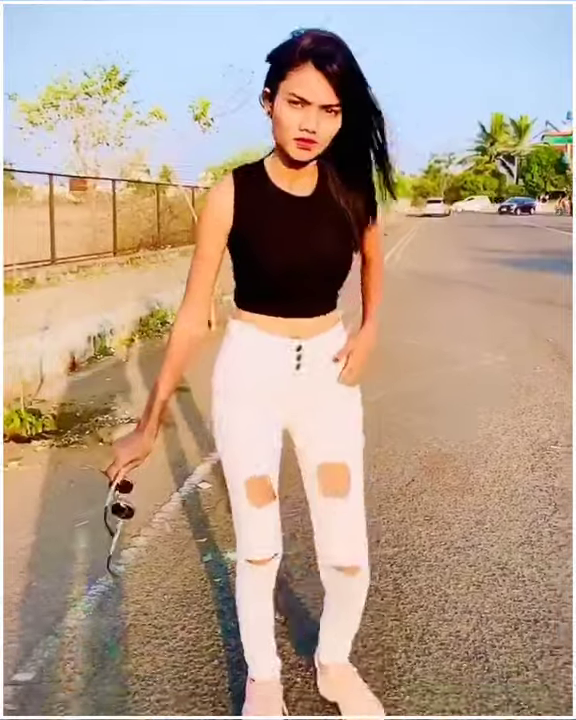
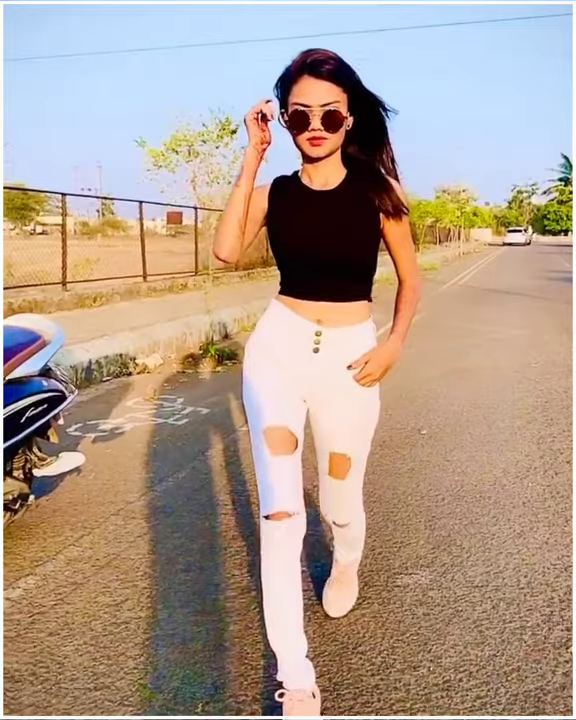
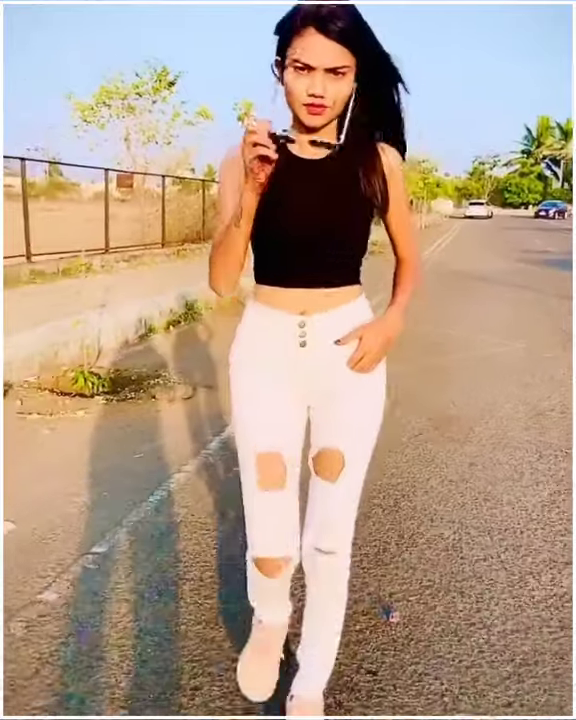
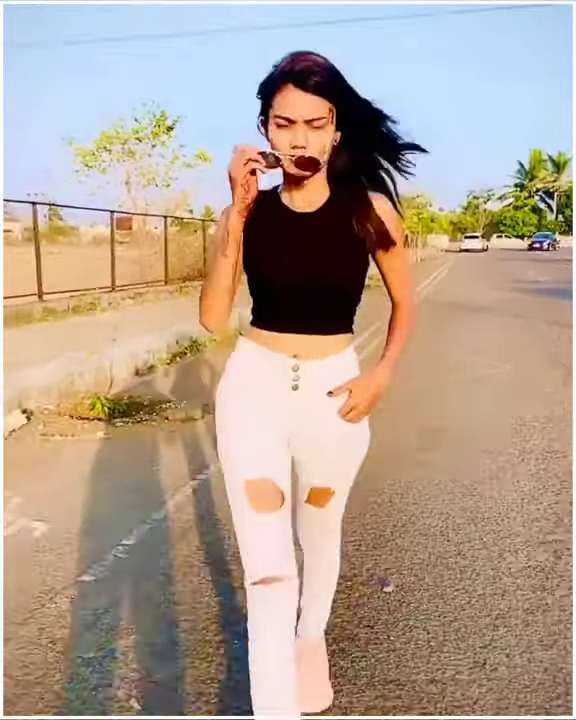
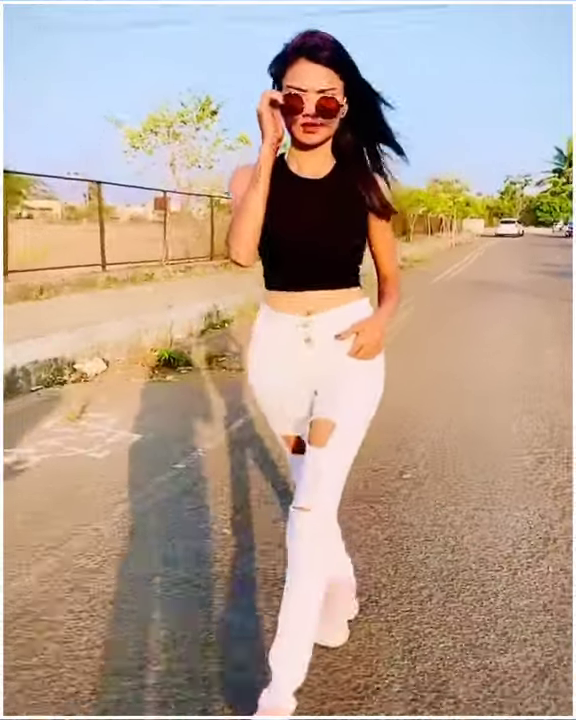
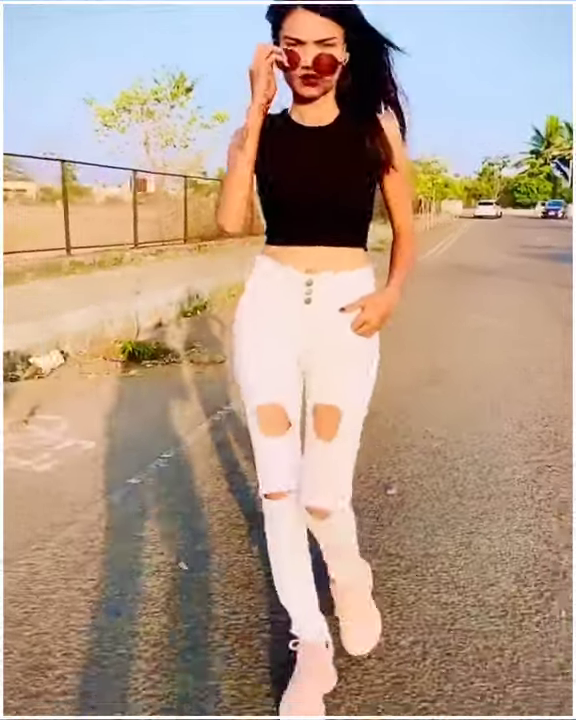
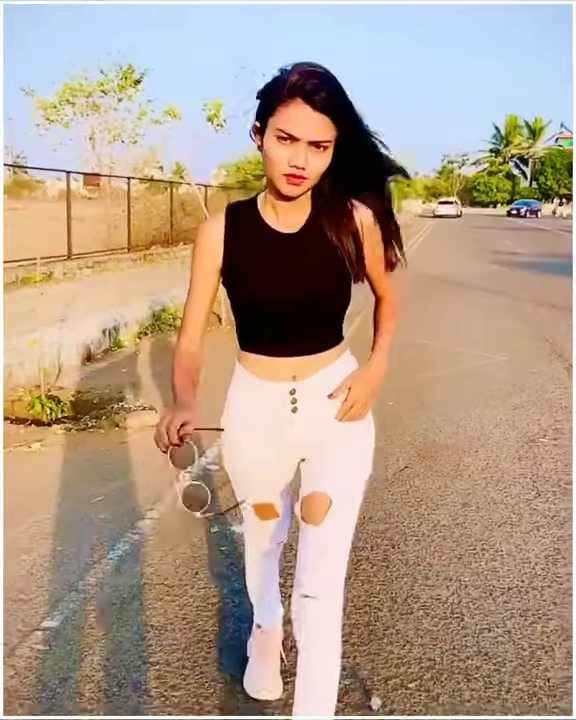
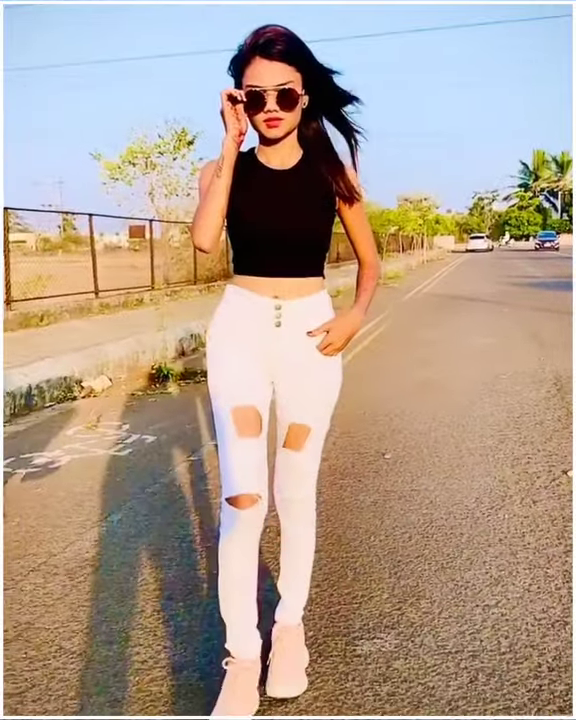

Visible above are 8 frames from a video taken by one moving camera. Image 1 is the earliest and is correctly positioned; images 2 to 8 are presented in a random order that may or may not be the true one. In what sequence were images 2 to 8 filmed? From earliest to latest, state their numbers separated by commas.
7, 3, 4, 6, 5, 8, 2
